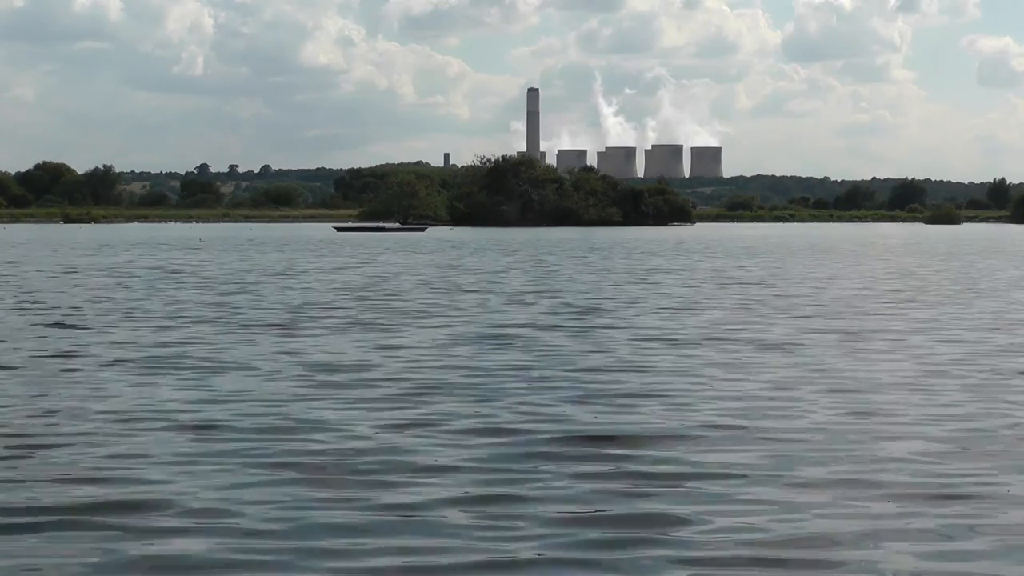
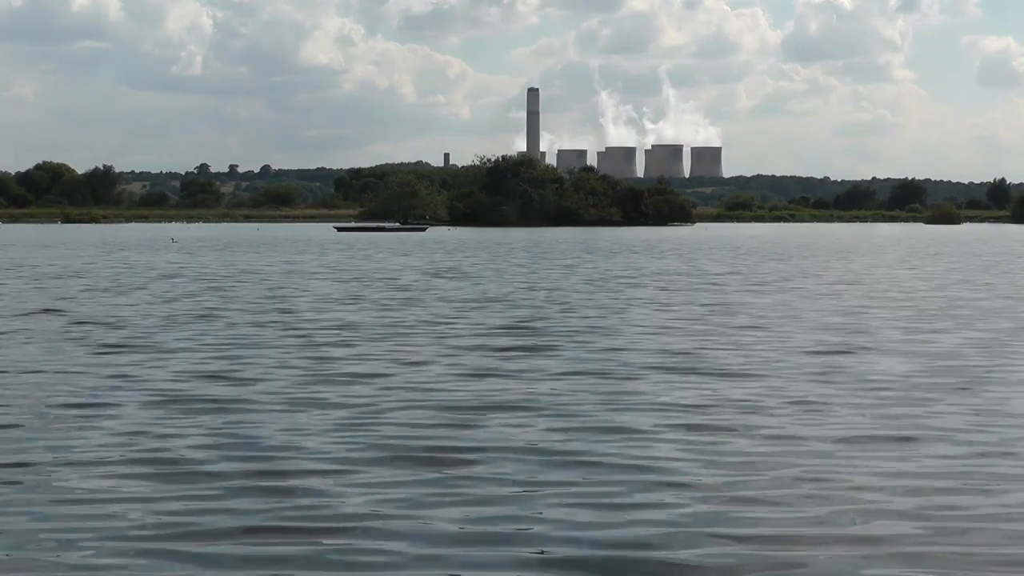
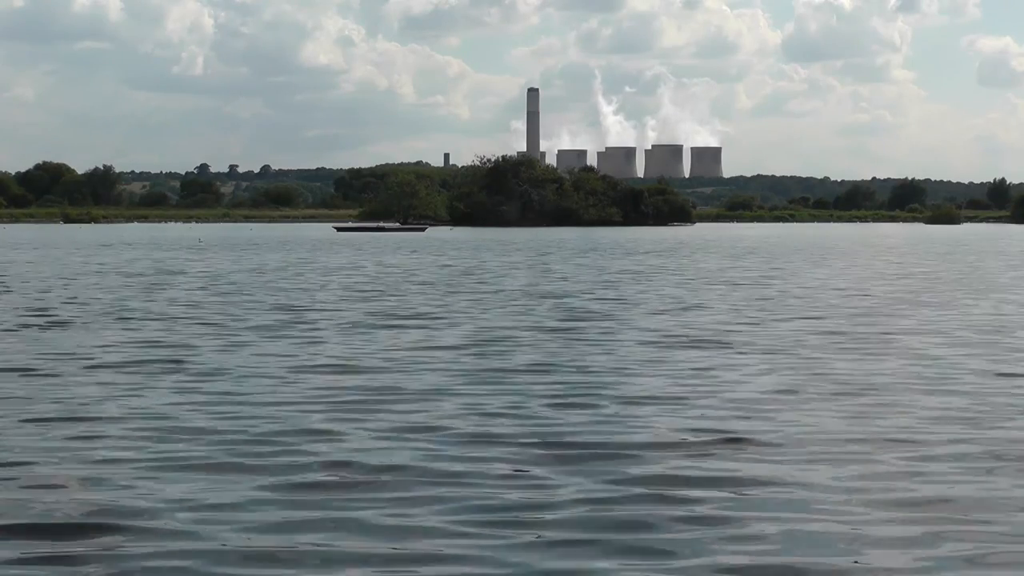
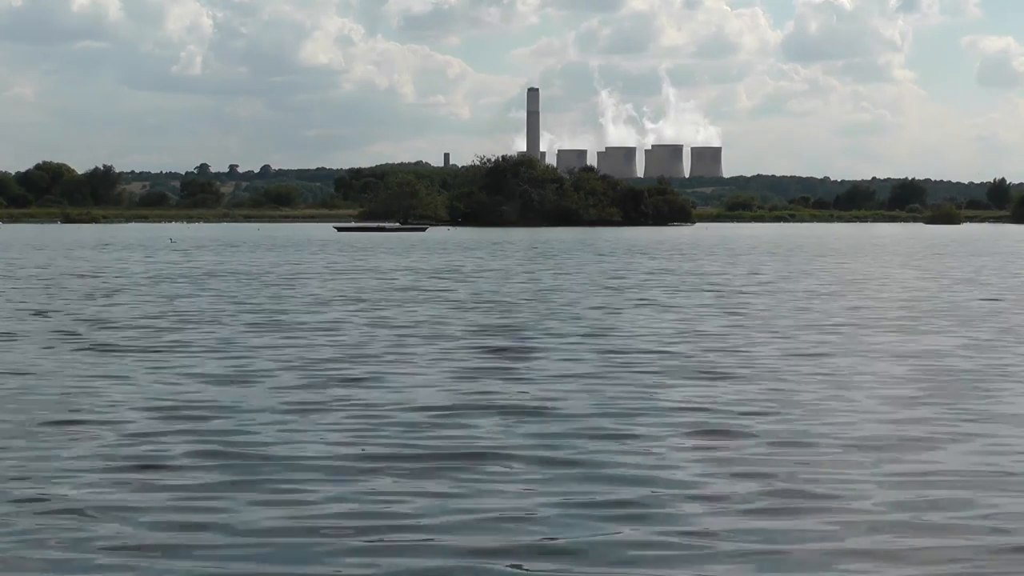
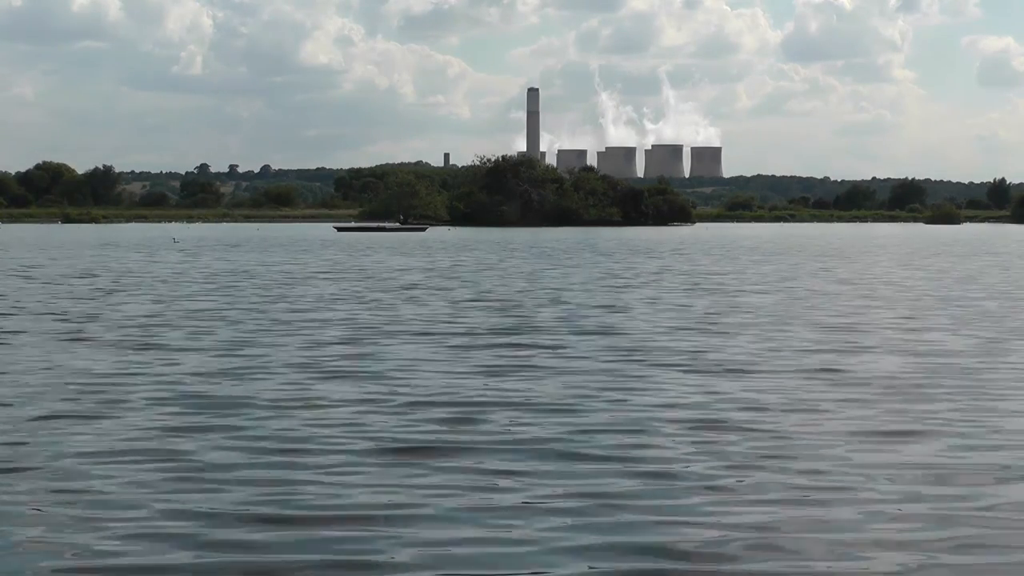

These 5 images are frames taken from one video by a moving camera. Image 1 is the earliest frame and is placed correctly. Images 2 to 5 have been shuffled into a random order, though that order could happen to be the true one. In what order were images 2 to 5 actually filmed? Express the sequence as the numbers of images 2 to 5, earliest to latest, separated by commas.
3, 5, 2, 4
